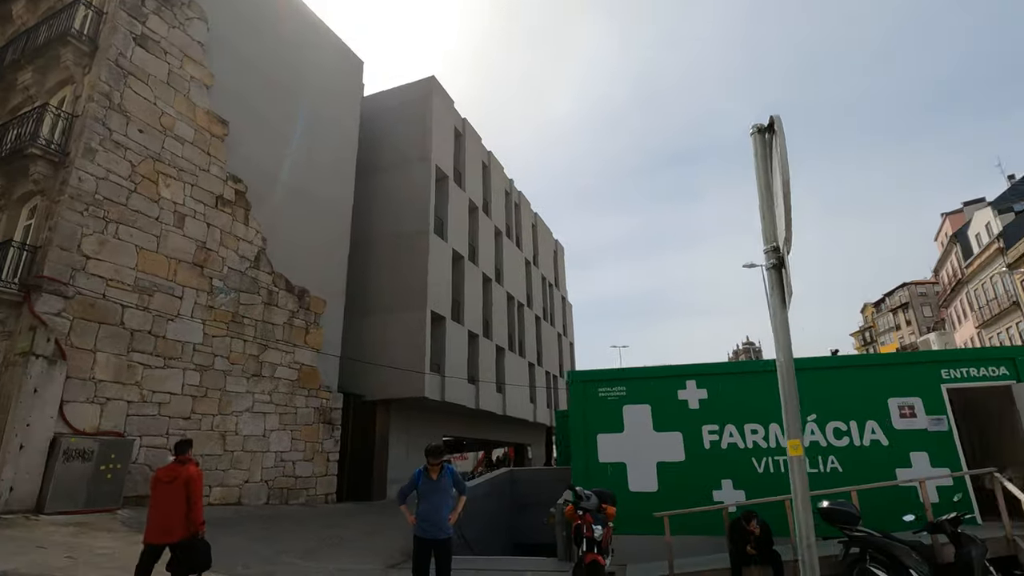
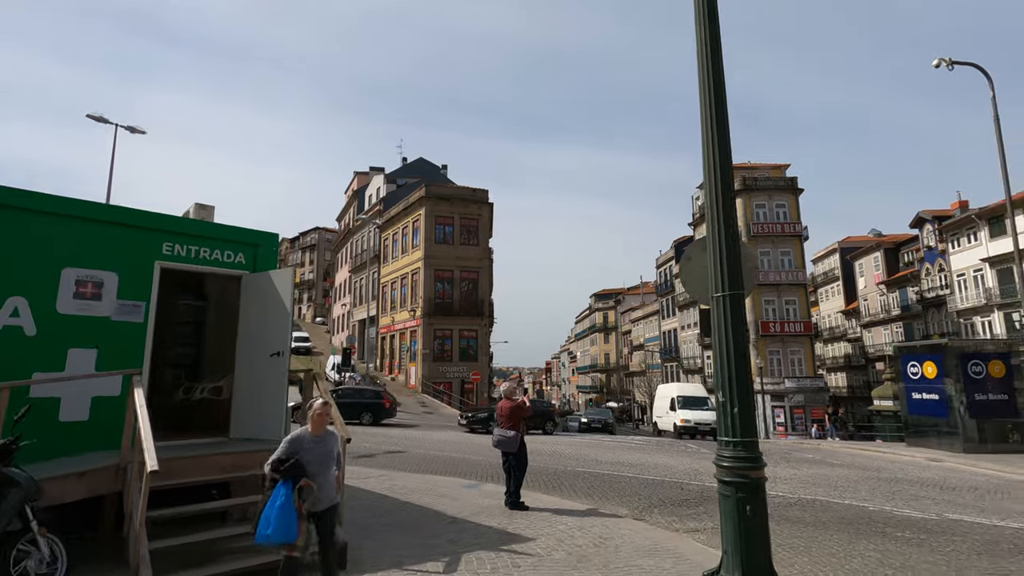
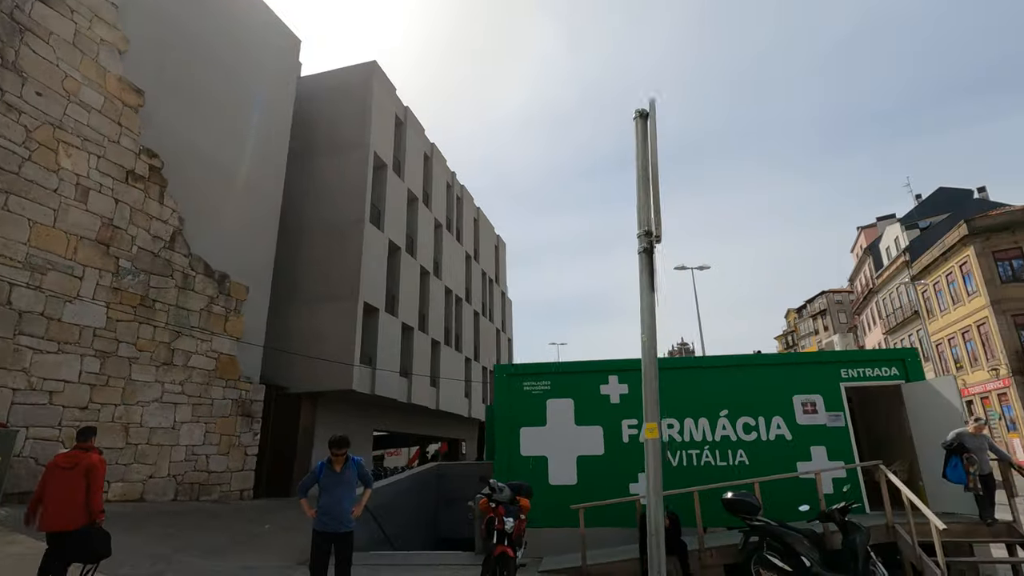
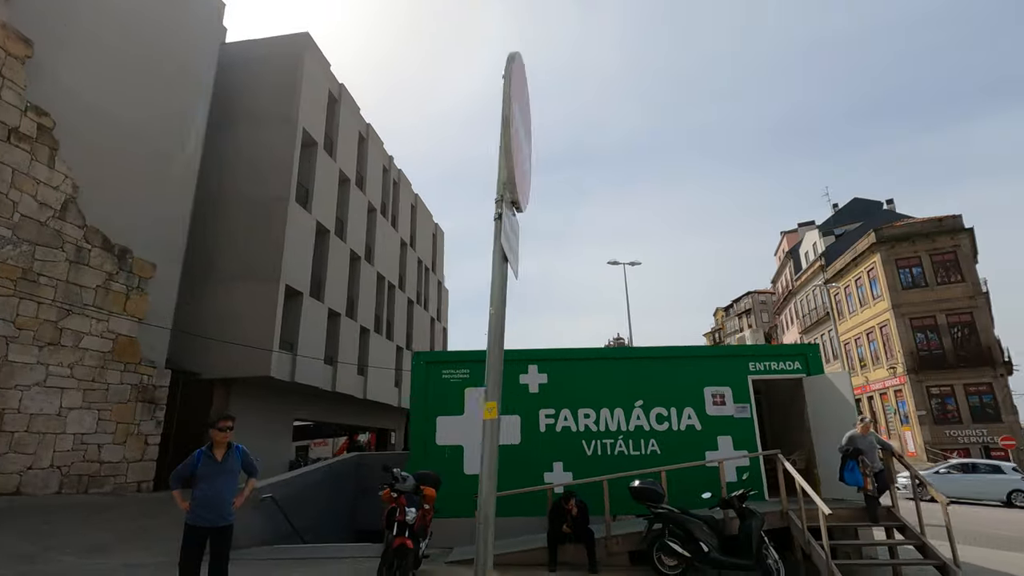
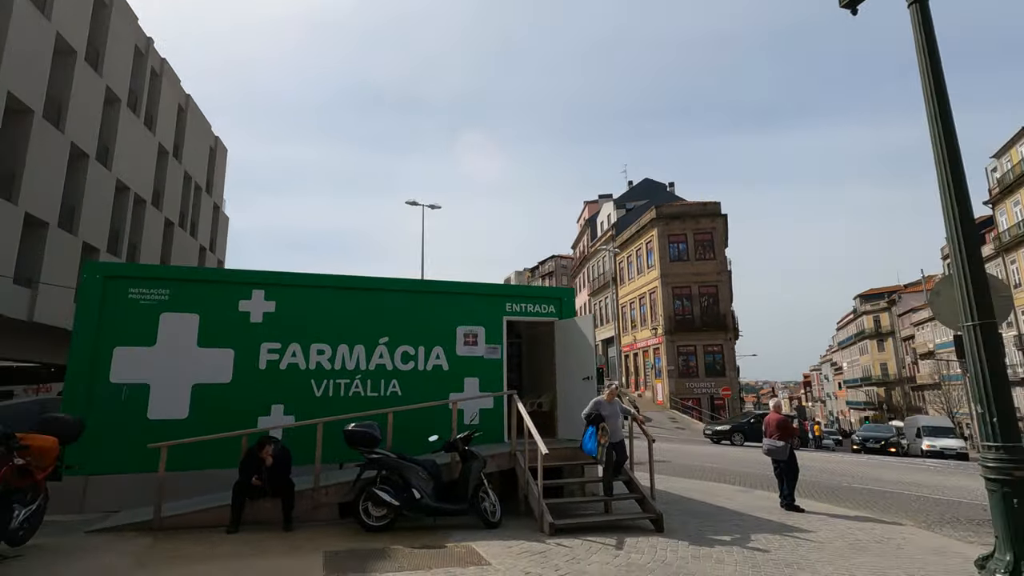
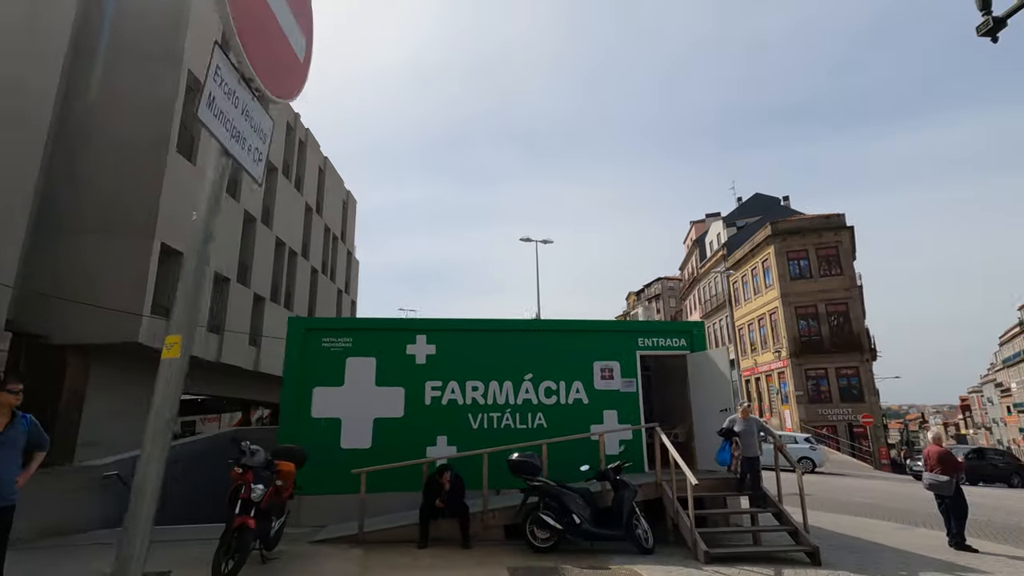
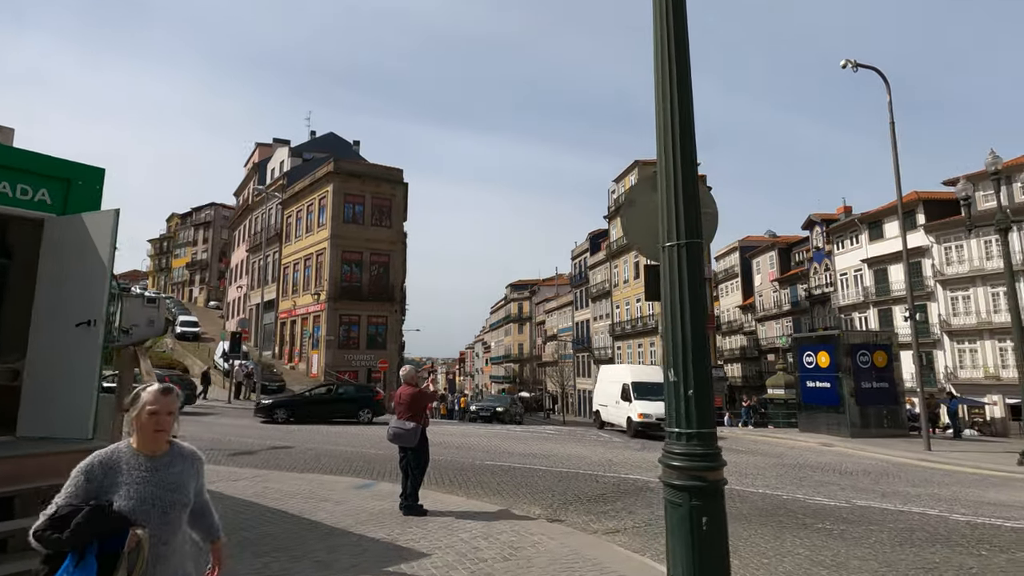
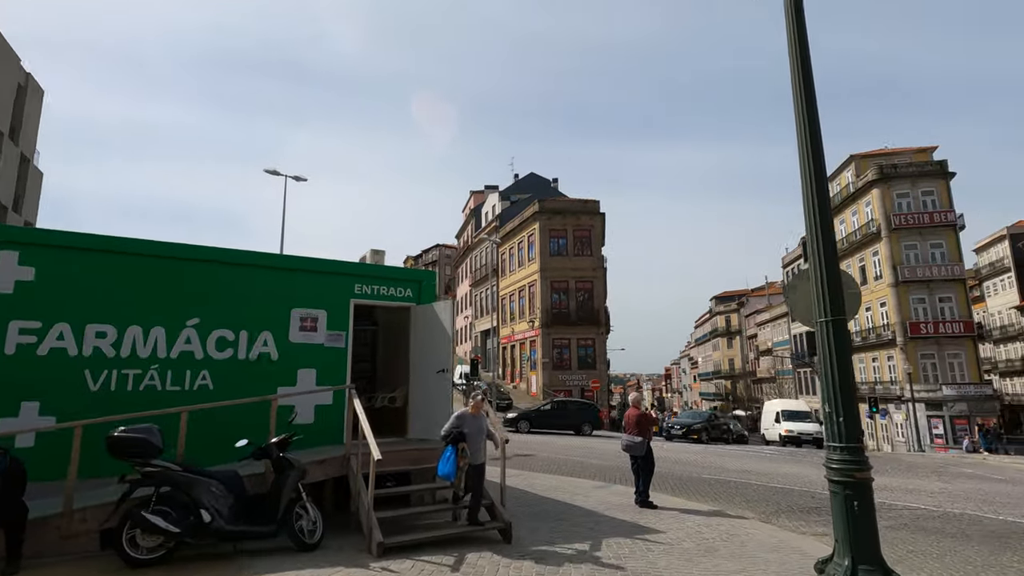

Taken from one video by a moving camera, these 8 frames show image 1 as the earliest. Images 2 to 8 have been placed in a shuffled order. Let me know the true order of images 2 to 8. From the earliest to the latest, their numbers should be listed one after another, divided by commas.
3, 4, 6, 5, 8, 2, 7
